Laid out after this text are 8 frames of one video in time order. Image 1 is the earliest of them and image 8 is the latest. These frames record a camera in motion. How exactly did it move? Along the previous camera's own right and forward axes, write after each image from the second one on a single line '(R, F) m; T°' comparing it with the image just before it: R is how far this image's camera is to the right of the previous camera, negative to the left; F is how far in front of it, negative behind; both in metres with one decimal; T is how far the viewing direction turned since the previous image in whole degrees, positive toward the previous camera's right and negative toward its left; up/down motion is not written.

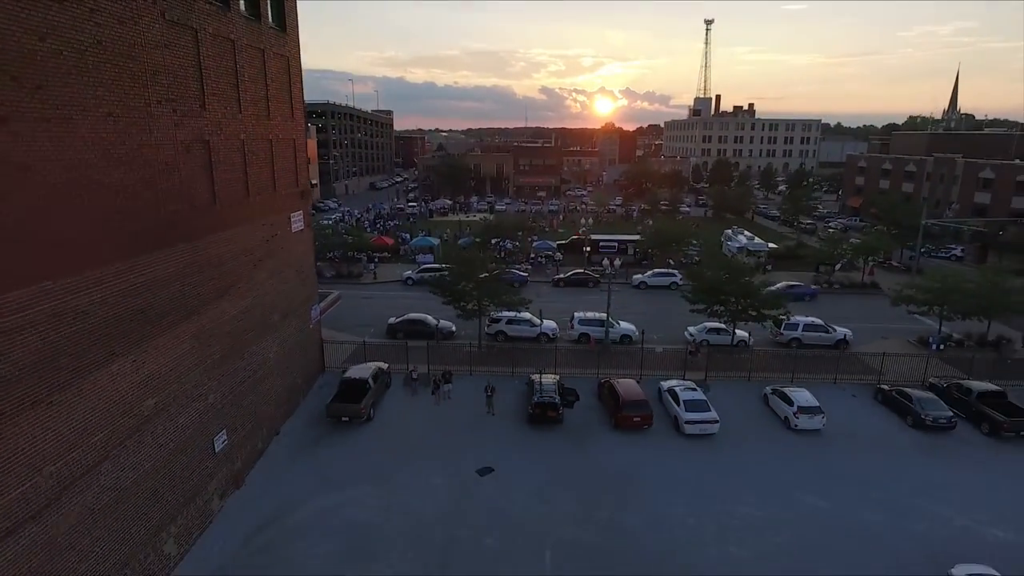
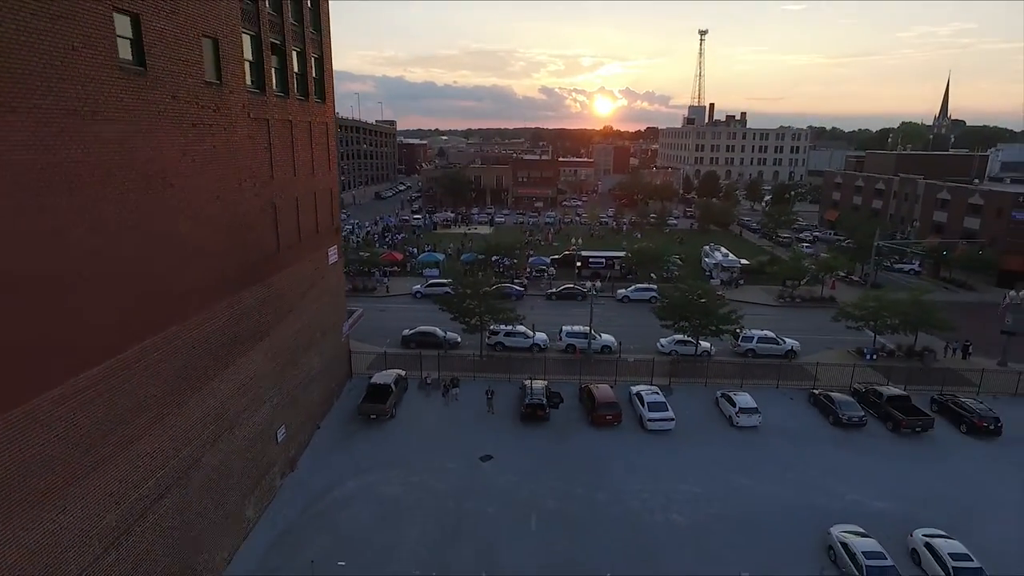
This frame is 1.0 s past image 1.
(+0.1, -4.3) m; 0°
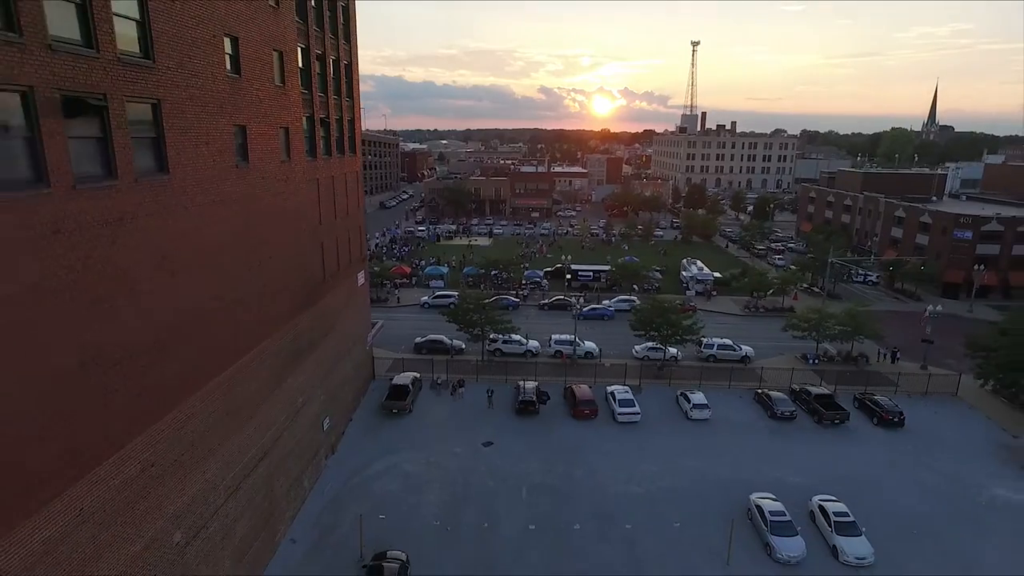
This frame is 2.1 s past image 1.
(+0.1, -5.1) m; 0°
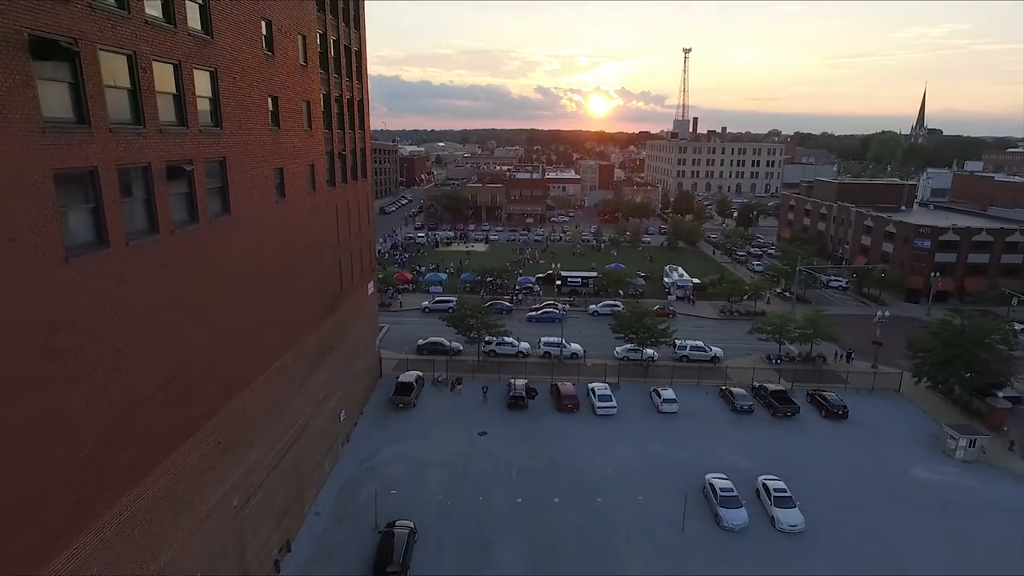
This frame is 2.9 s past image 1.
(+0.2, -3.7) m; 0°
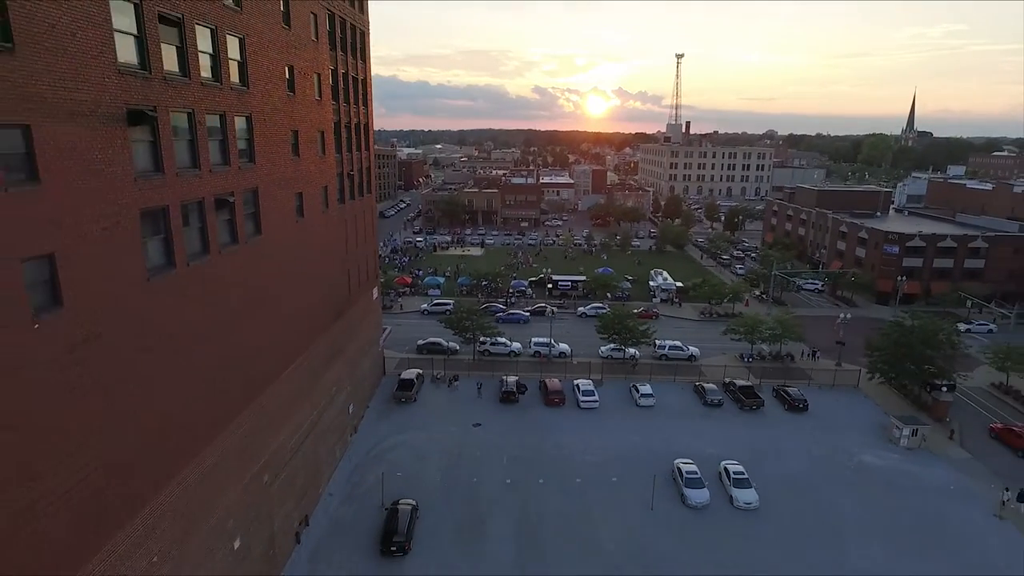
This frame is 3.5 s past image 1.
(+0.3, -3.2) m; 0°
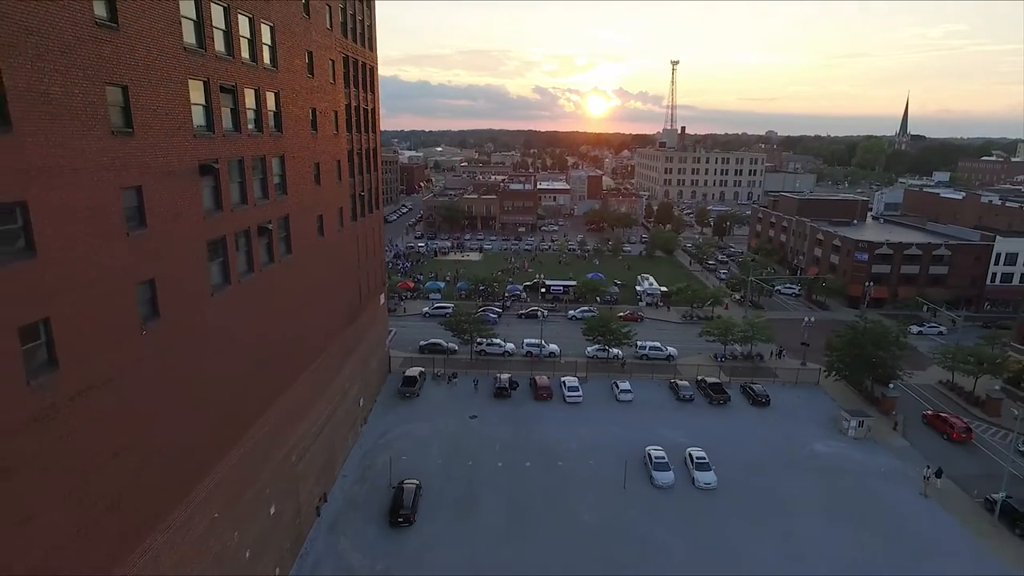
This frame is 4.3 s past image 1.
(+0.5, -4.0) m; 0°
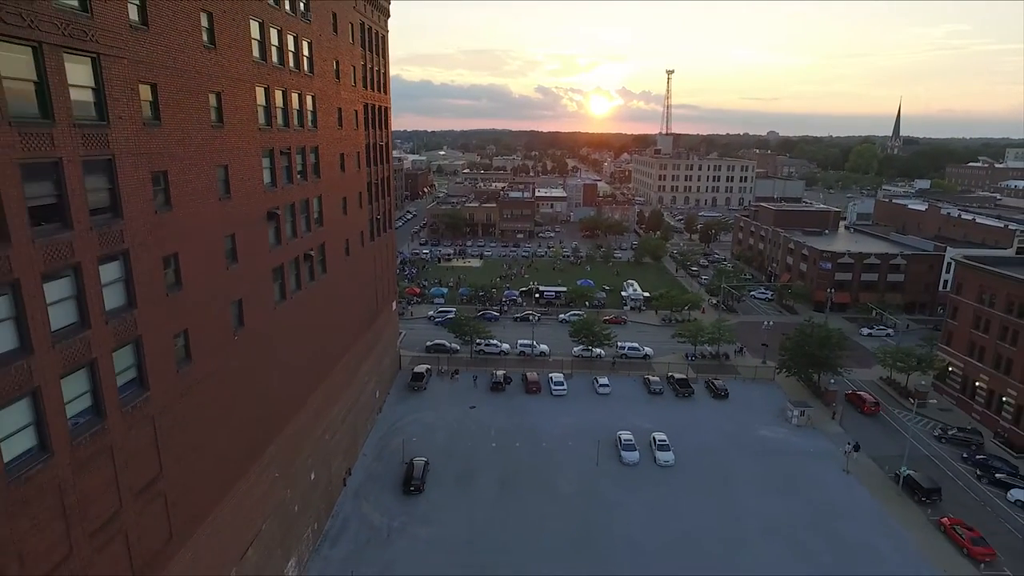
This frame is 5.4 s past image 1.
(+0.6, -6.1) m; 0°
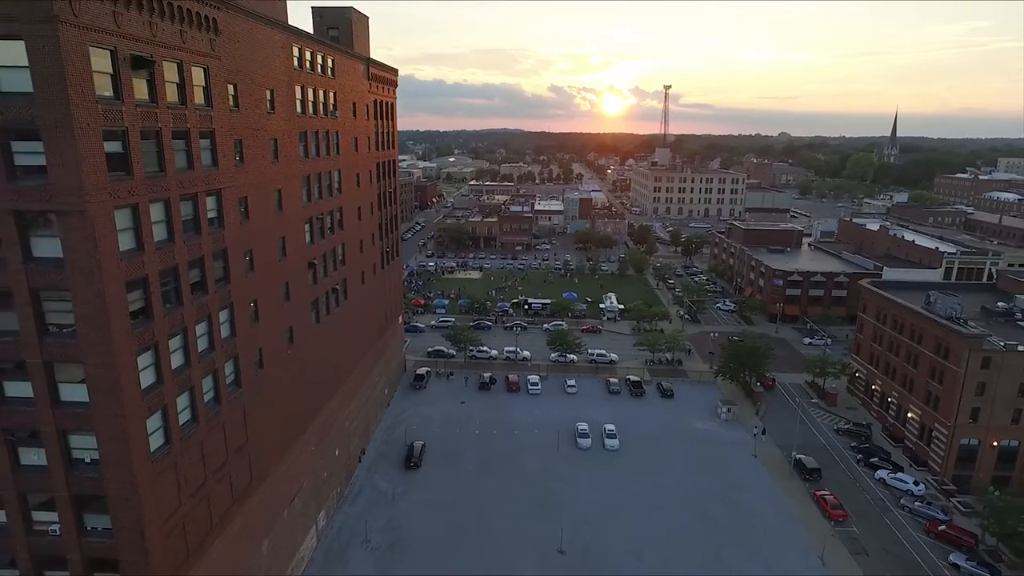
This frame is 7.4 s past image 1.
(+2.4, -9.7) m; -1°
